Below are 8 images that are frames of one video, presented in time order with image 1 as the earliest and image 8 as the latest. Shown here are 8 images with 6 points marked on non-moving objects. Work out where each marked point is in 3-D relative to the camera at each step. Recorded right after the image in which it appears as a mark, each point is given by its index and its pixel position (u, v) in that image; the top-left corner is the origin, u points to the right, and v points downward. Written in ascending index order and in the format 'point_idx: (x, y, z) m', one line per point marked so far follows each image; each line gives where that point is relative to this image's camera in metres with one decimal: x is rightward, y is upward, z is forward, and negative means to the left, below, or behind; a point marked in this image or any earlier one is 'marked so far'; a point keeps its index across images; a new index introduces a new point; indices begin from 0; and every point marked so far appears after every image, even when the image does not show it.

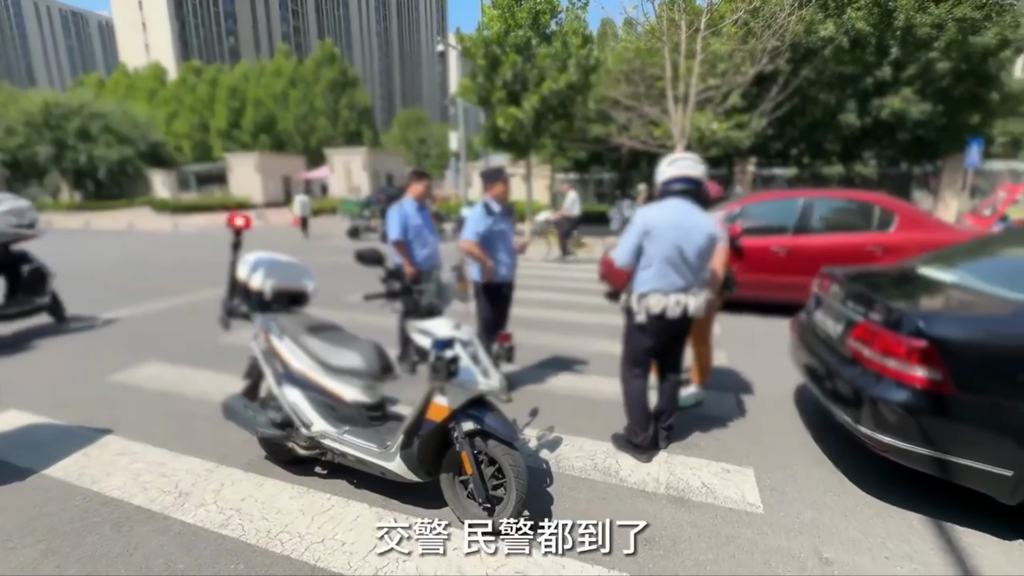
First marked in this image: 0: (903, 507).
0: (+2.4, -1.3, +2.8) m
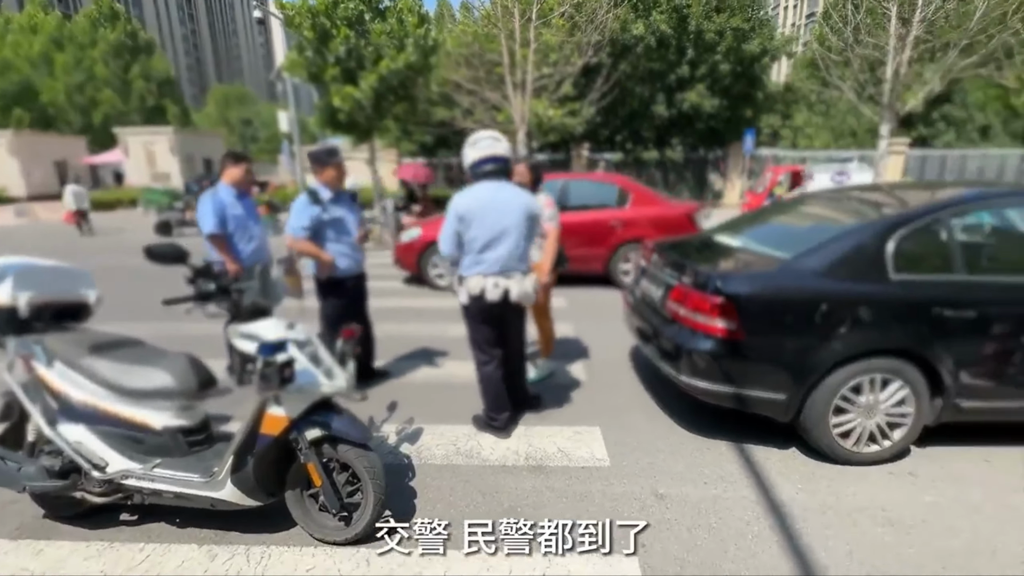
0: (+1.4, -1.1, +3.4) m
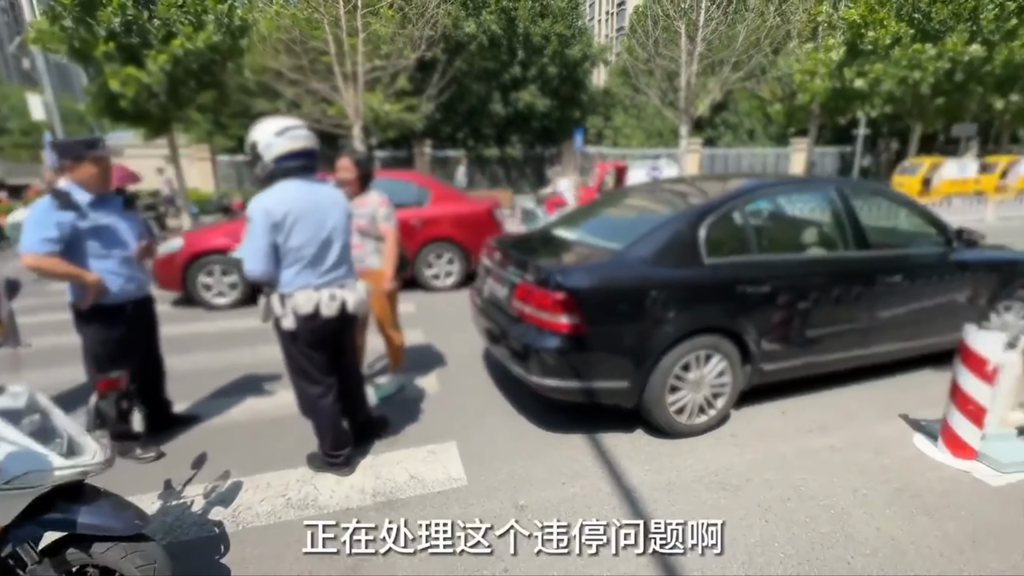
0: (+0.4, -1.0, +3.4) m
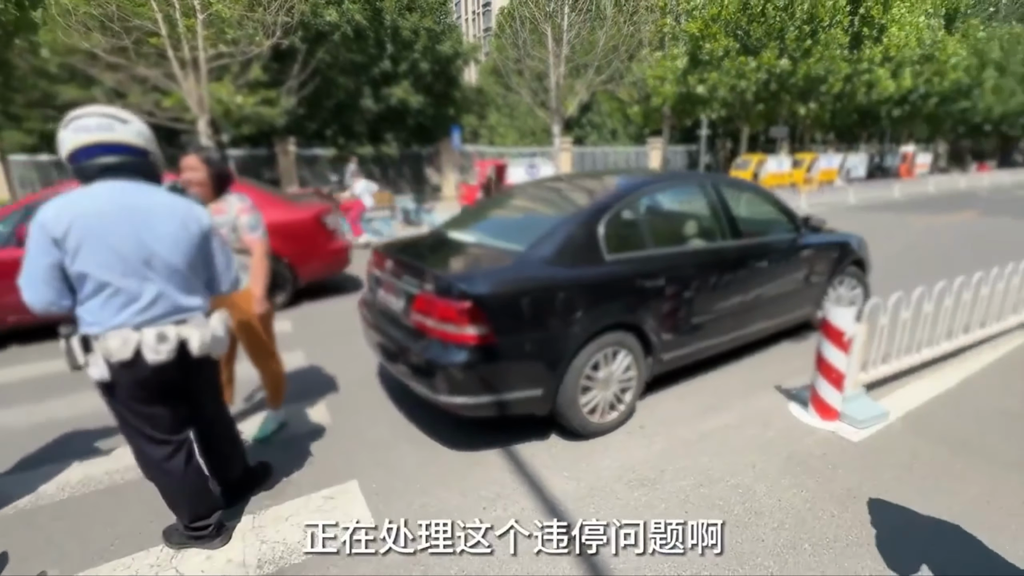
0: (-0.2, -1.1, +3.1) m
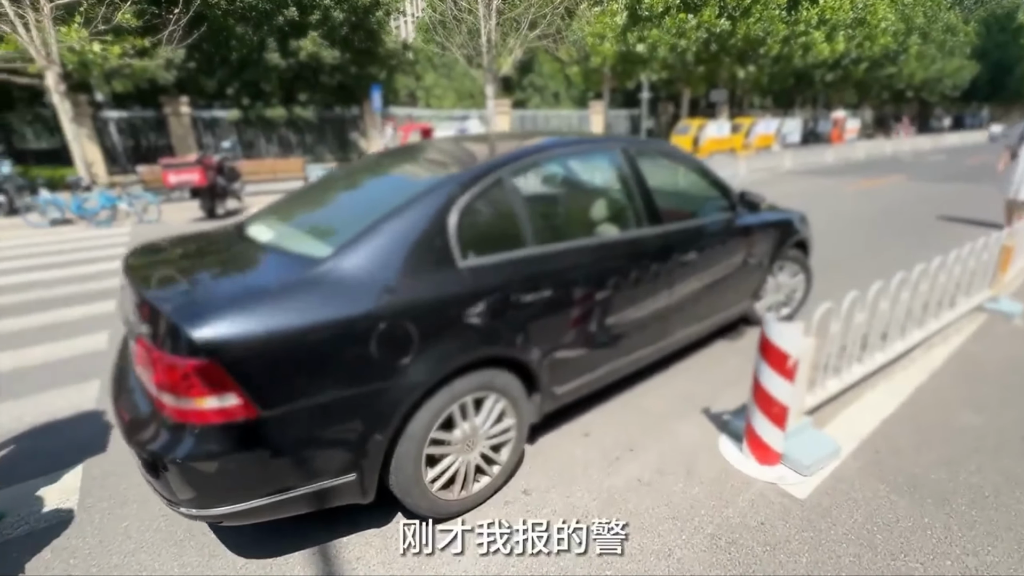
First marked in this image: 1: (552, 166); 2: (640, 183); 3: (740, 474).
0: (-1.0, -1.2, +2.1) m
1: (+0.3, +0.7, +2.7) m
2: (+0.8, +0.7, +3.0) m
3: (+1.3, -1.0, +2.6) m
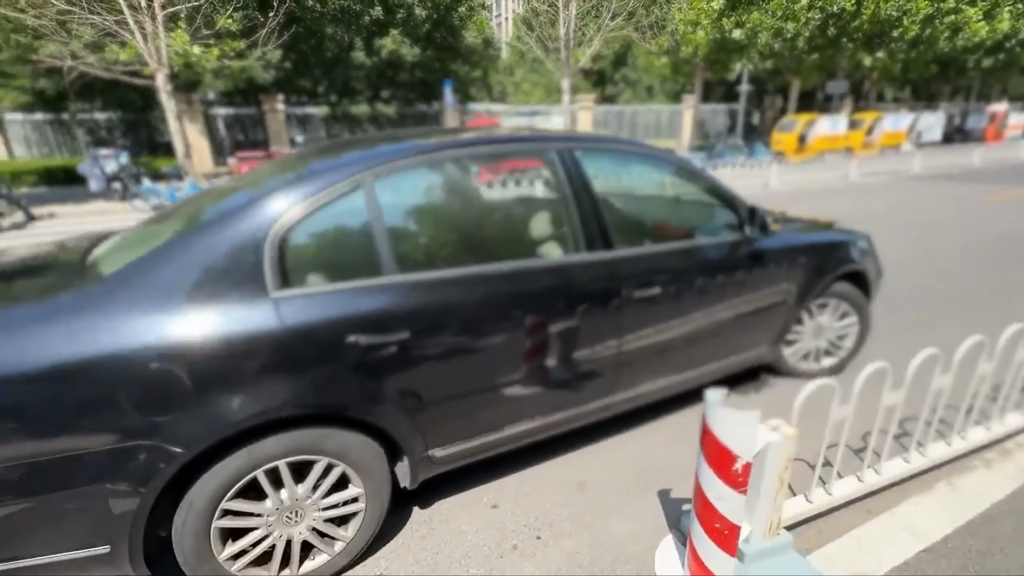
0: (-1.7, -1.3, +1.9) m
1: (-0.2, +0.5, +2.2) m
2: (+0.4, +0.5, +2.4) m
3: (+0.6, -1.2, +1.9) m
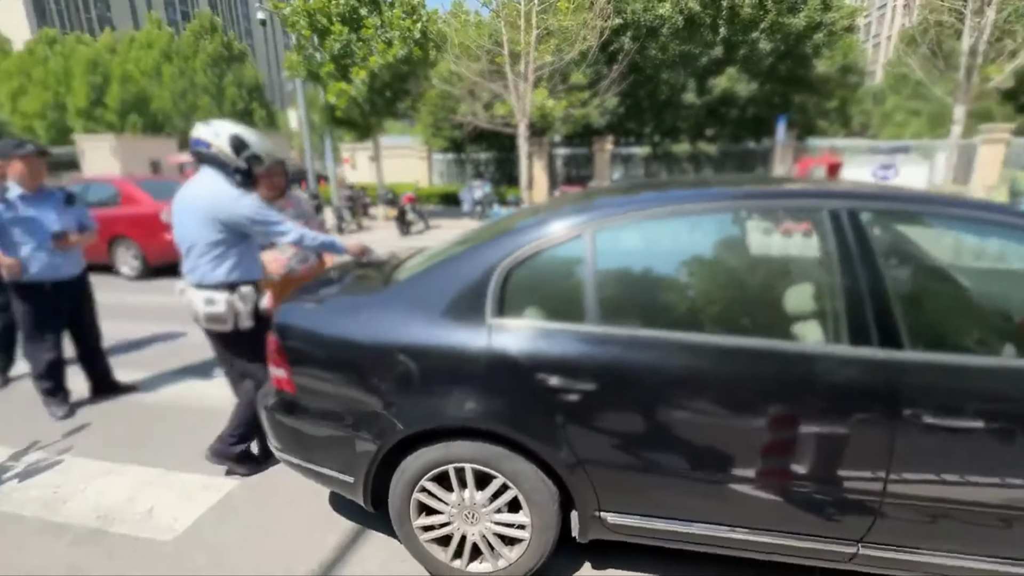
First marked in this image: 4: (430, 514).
0: (-0.9, -1.2, +2.6) m
1: (+0.8, +0.3, +1.9) m
2: (+1.4, +0.1, +1.8) m
3: (+1.0, -1.6, +1.2) m
4: (-0.4, -1.0, +2.1) m
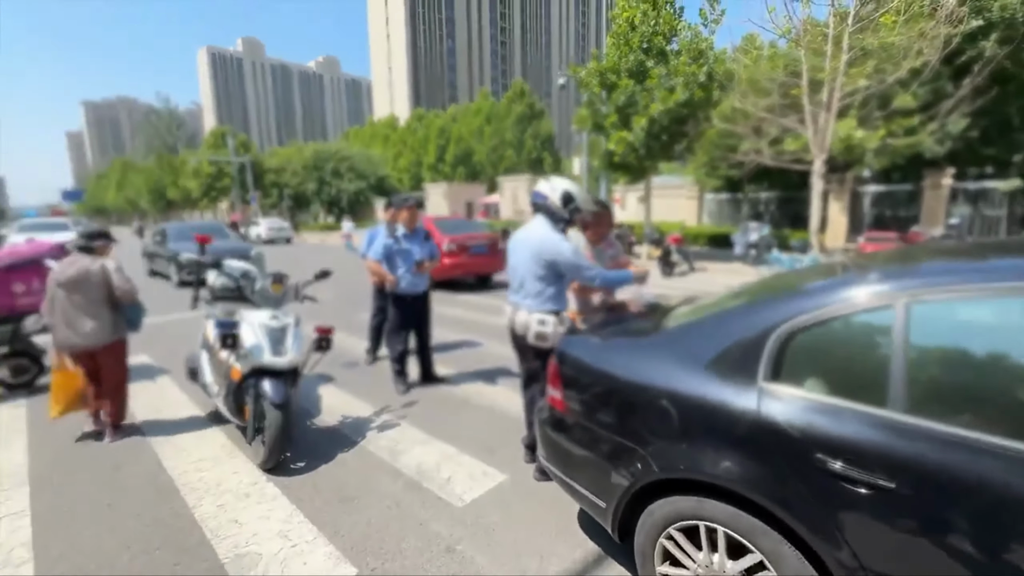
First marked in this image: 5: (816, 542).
0: (+0.5, -1.5, +2.8) m
1: (+1.9, -0.1, +1.4) m
2: (+2.3, -0.3, +1.0) m
3: (+1.4, -1.8, +0.6) m
4: (+0.7, -1.2, +2.1) m
5: (+1.1, -0.9, +1.7) m
